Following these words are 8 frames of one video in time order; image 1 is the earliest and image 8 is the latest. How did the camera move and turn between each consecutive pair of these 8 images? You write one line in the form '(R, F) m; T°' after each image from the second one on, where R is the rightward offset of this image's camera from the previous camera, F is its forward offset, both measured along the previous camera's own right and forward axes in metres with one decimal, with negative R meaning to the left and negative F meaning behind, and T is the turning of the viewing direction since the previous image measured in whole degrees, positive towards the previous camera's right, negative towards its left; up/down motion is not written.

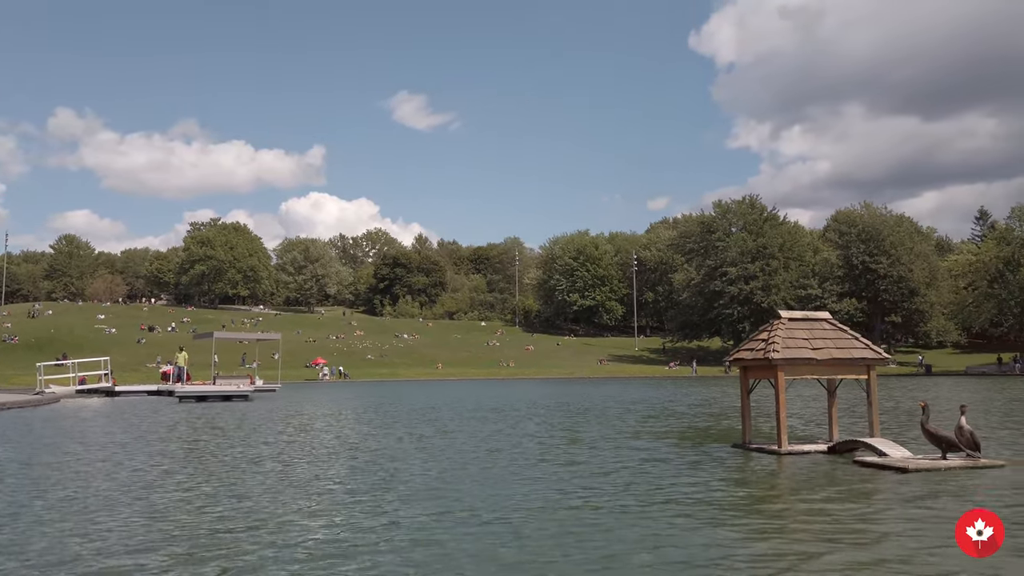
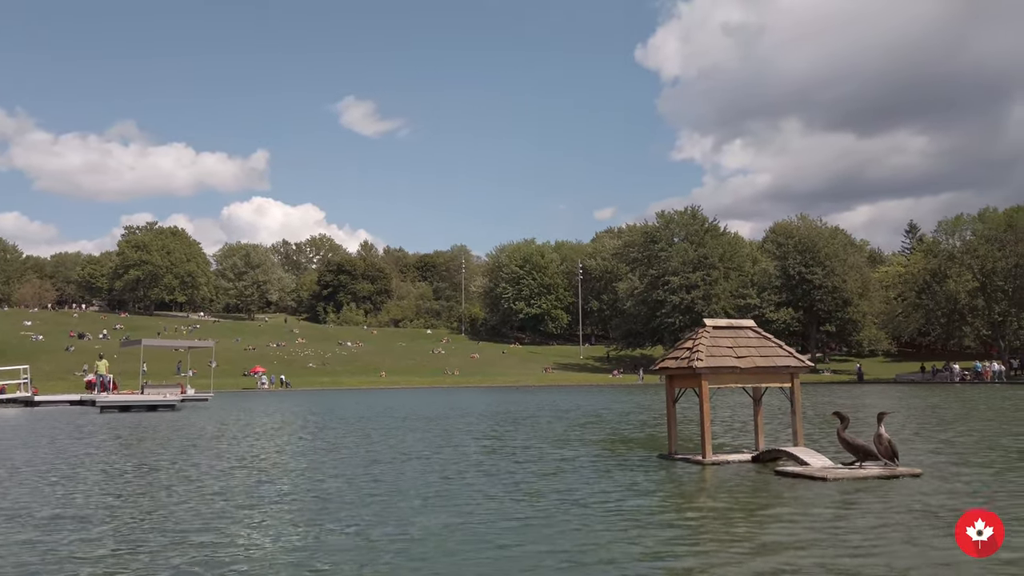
(+0.4, +0.3) m; +4°
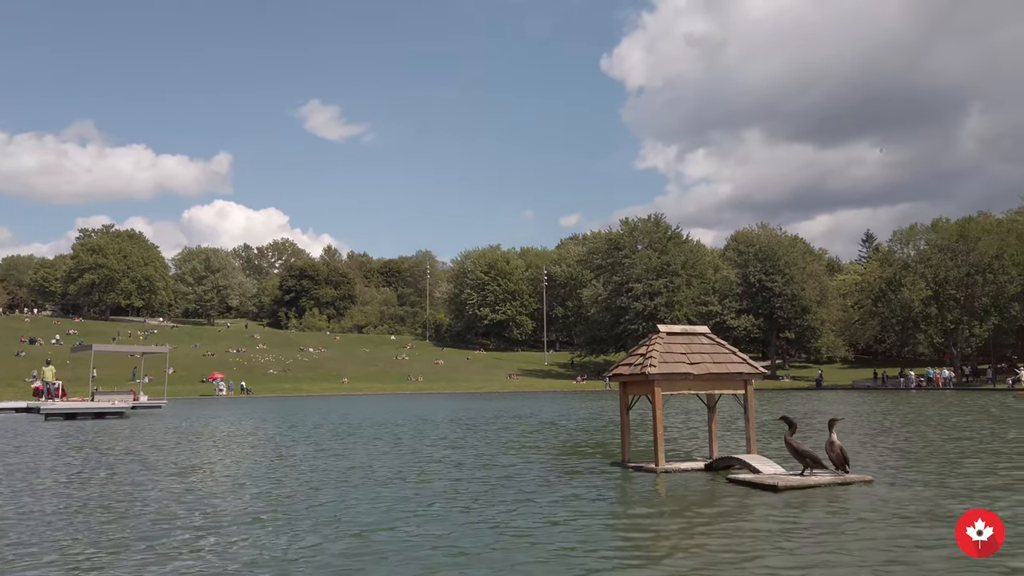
(+0.2, +0.3) m; +3°
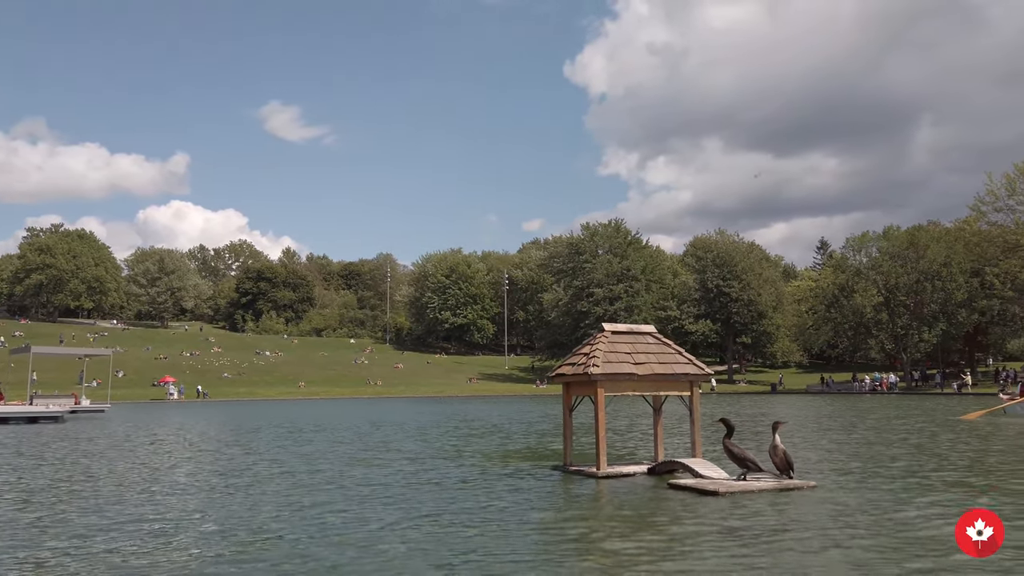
(+0.3, +0.5) m; +3°
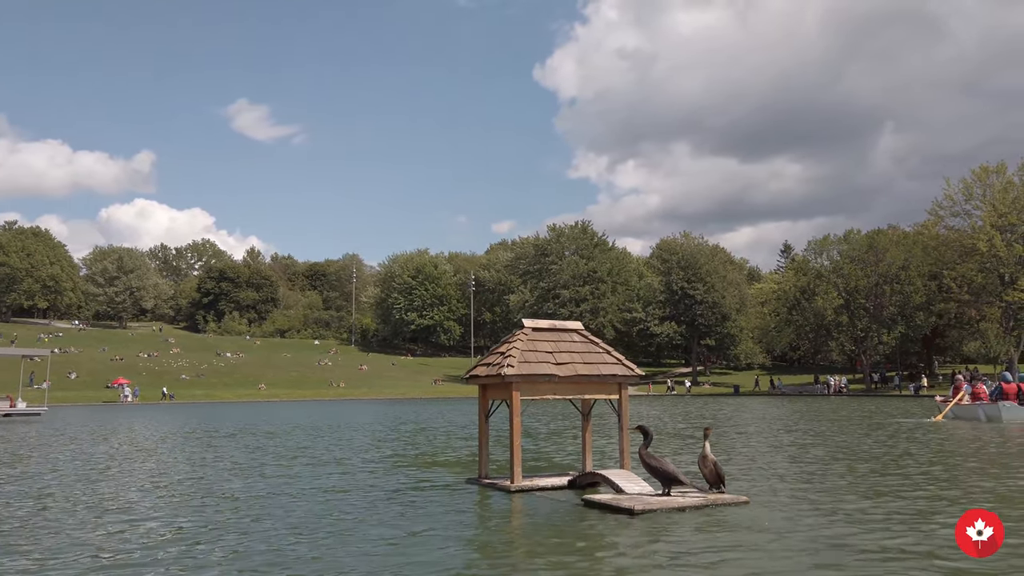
(+0.8, +1.1) m; +2°
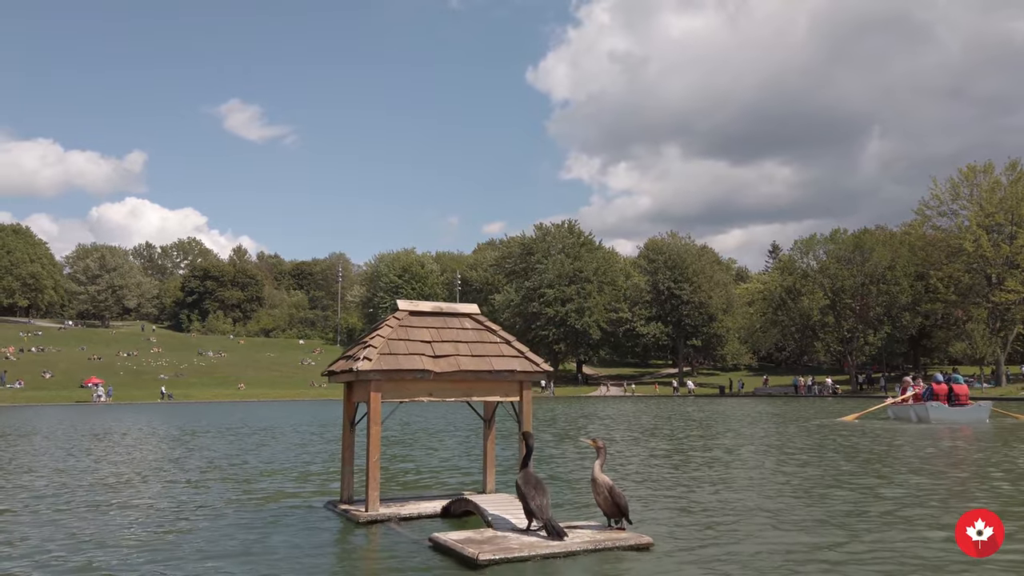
(+1.2, +2.0) m; +1°
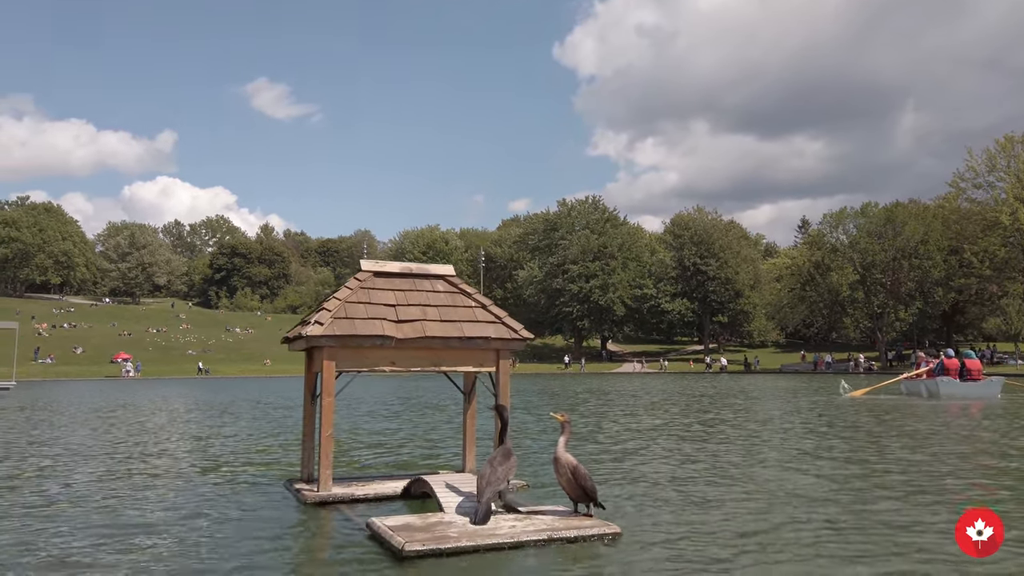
(+0.5, +0.8) m; -2°
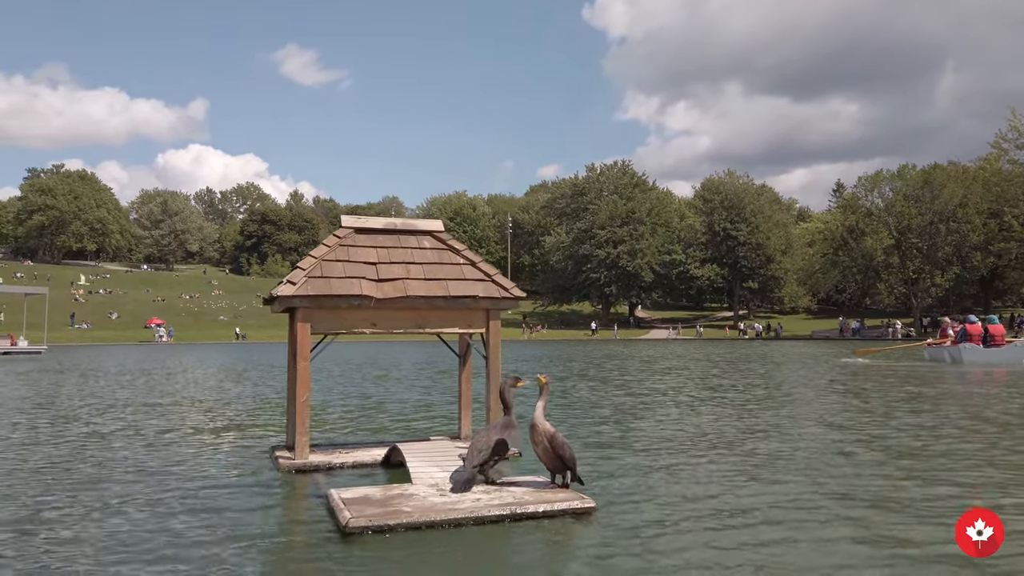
(+0.3, +0.4) m; -2°
